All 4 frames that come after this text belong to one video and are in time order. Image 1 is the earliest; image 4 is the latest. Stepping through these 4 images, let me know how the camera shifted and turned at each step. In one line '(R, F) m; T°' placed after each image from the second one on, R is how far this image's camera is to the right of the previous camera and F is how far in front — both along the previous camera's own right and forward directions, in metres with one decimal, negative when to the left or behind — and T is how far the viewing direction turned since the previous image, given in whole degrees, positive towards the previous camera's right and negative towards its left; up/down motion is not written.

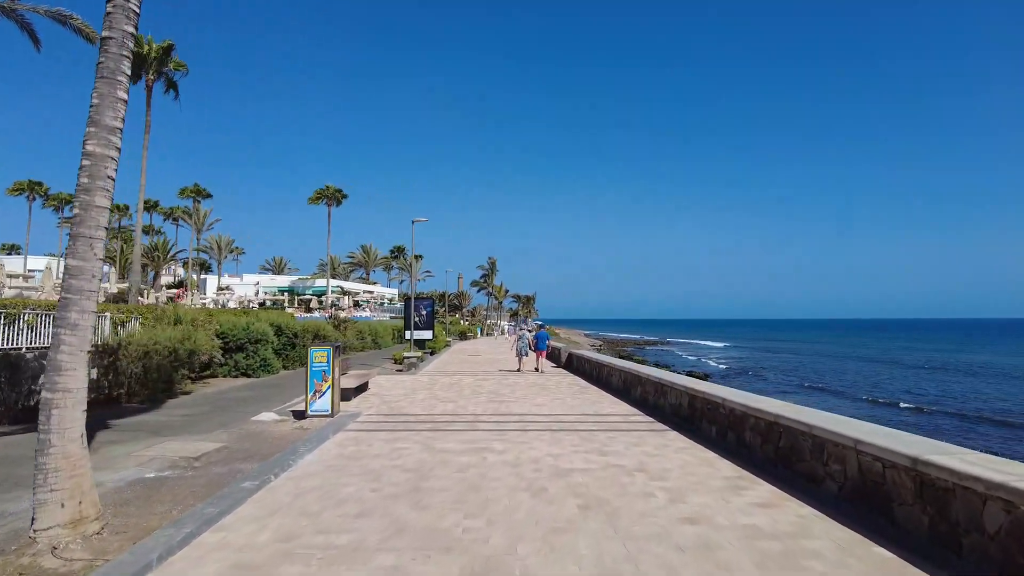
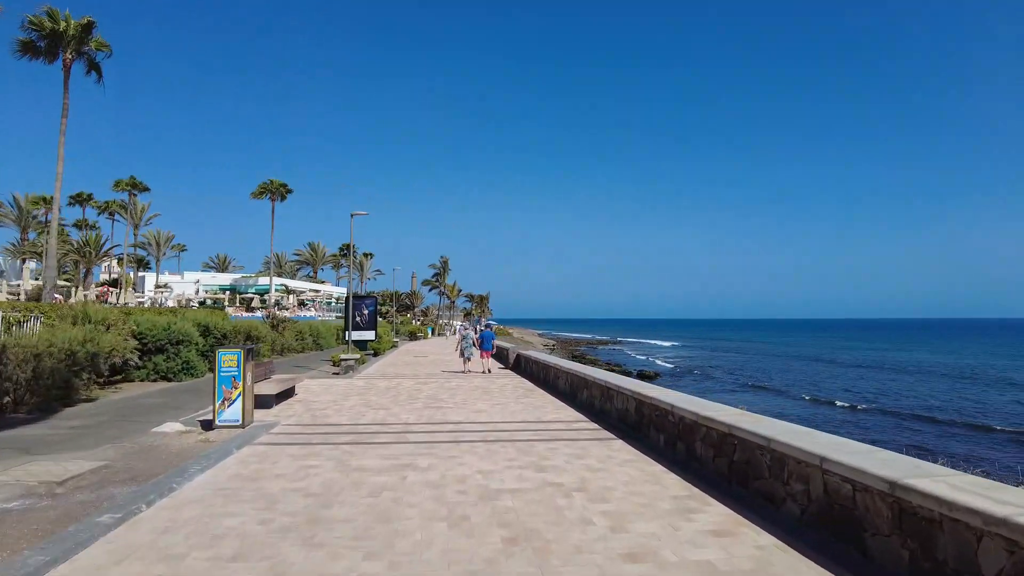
(+0.3, +0.7) m; +4°
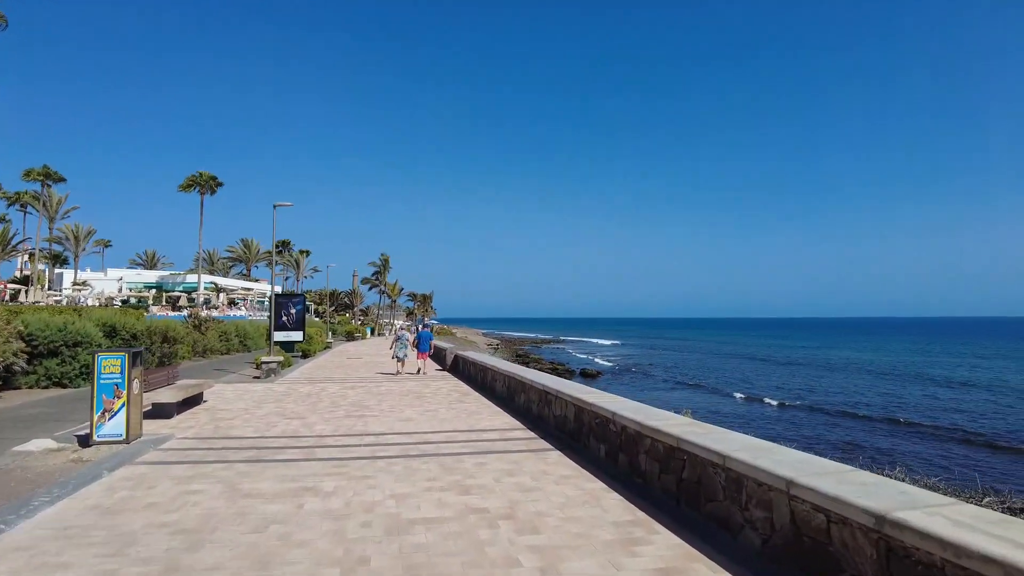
(+0.2, +0.7) m; +5°
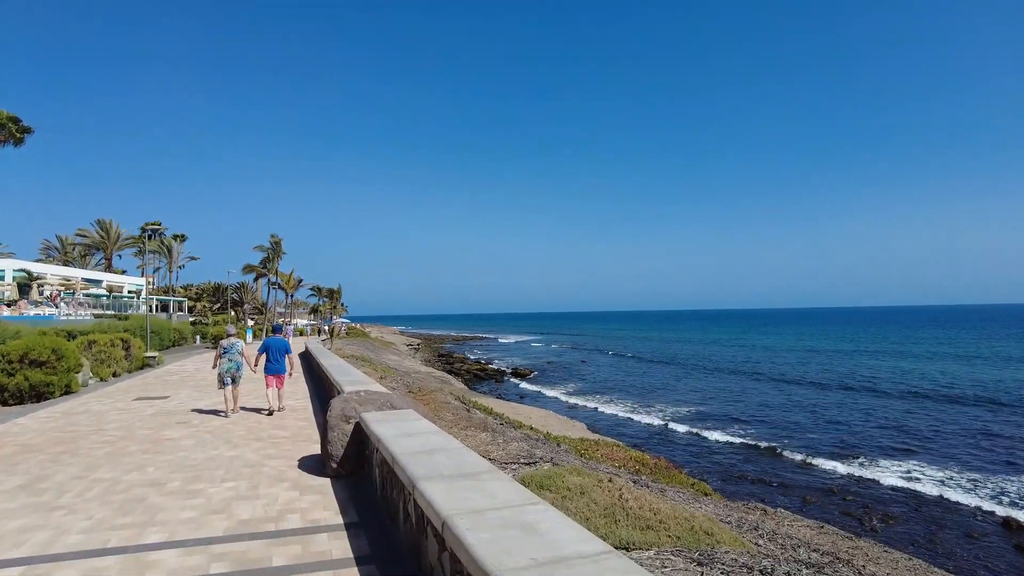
(-1.1, +11.4) m; +8°
